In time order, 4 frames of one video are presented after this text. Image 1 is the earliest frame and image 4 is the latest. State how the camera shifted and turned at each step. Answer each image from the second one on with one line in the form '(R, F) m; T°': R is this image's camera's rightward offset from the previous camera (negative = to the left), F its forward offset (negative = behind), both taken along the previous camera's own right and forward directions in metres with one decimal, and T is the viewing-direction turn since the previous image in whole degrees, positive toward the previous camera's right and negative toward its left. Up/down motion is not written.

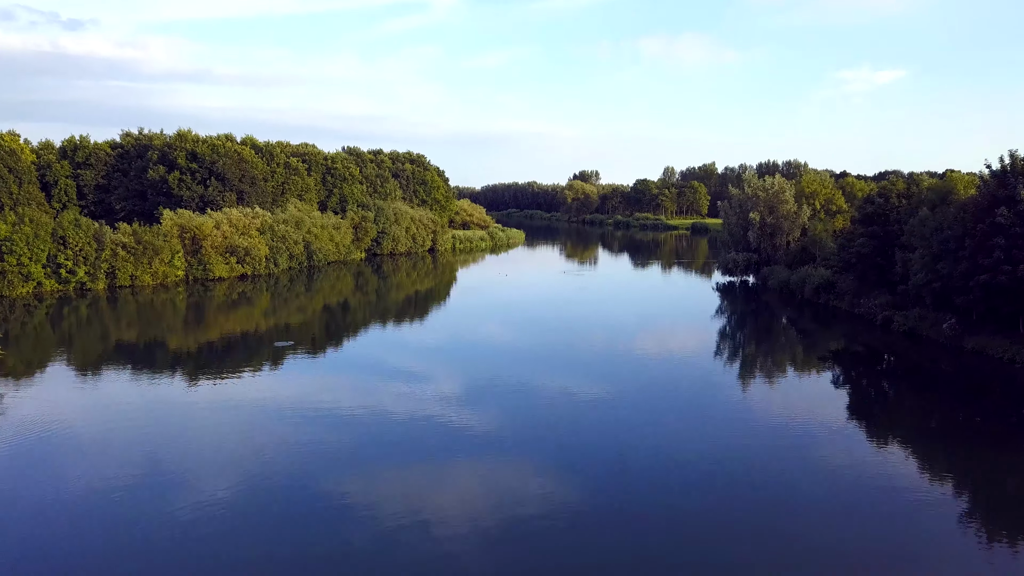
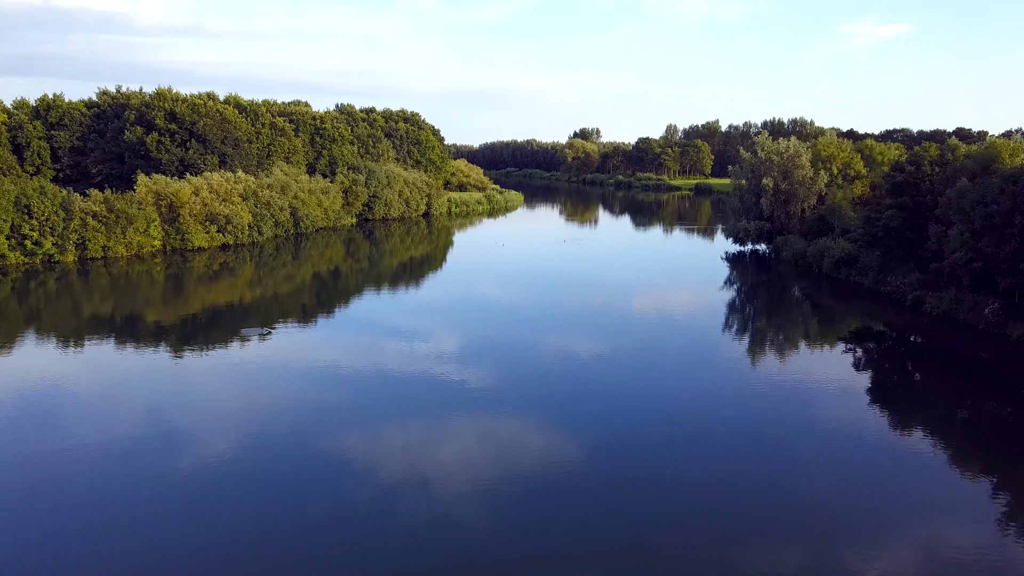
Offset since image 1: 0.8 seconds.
(+0.1, +1.6) m; 0°
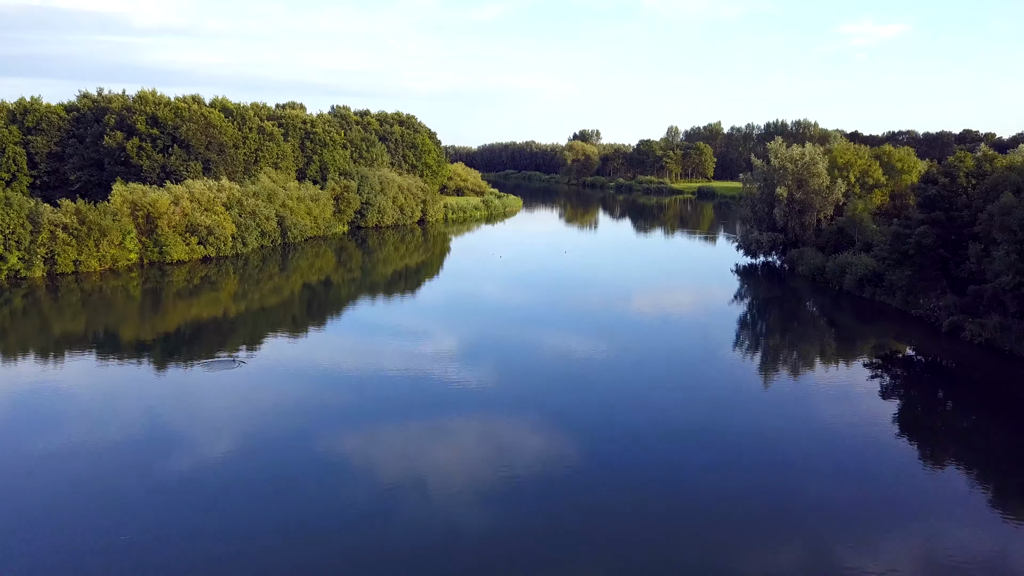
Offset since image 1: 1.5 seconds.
(0.0, +1.6) m; 0°
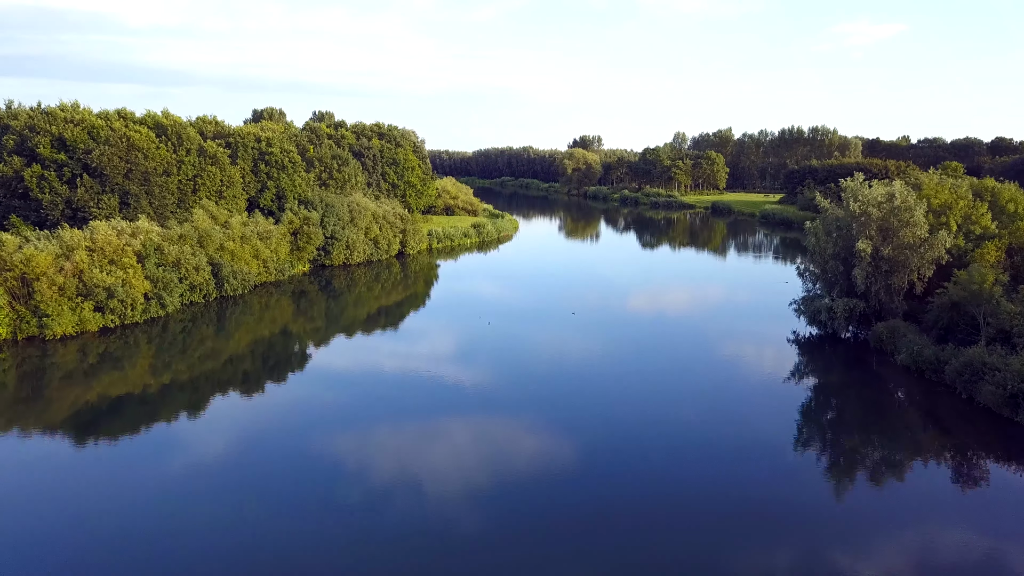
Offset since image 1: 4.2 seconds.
(+0.2, +6.6) m; 0°
